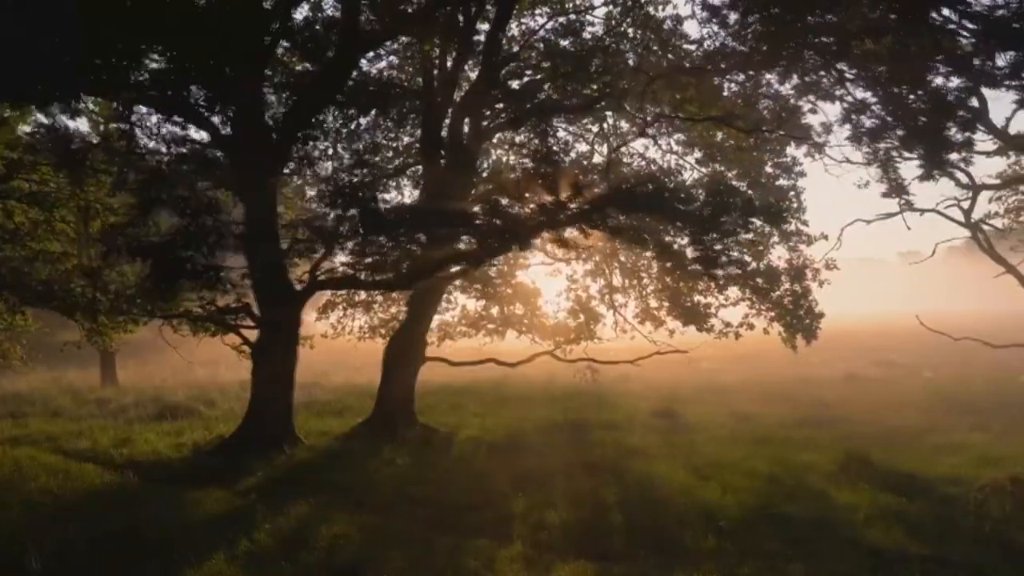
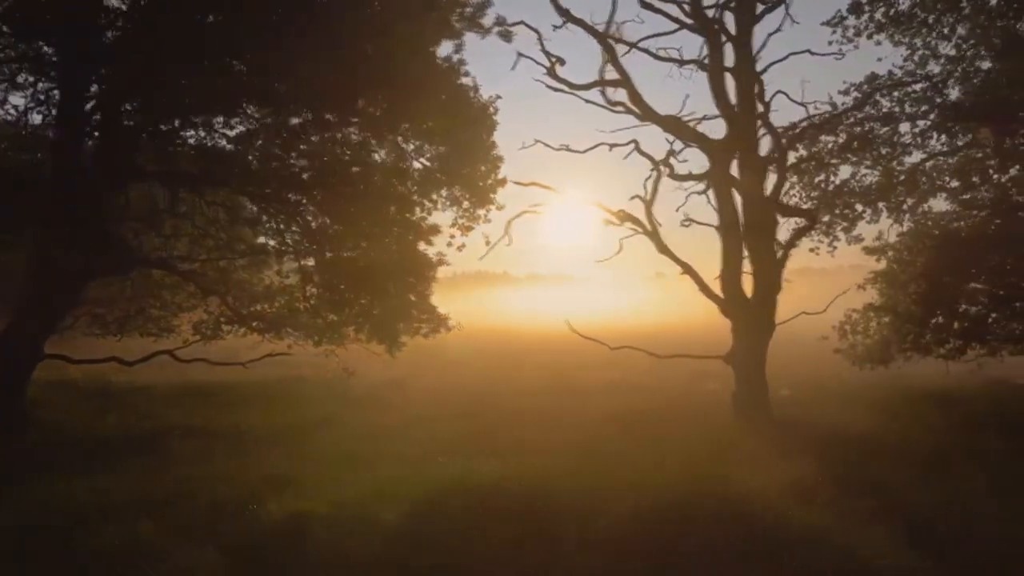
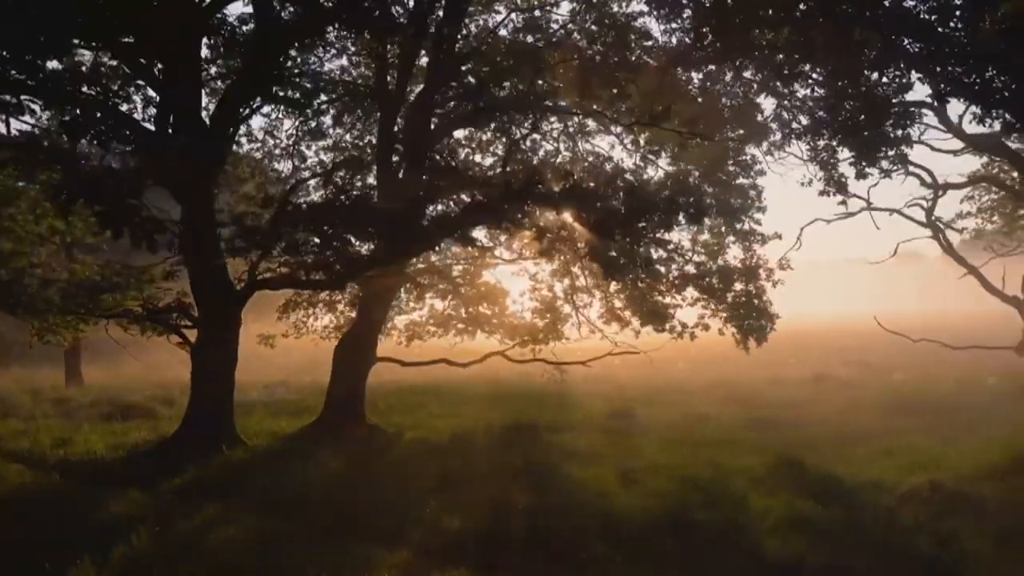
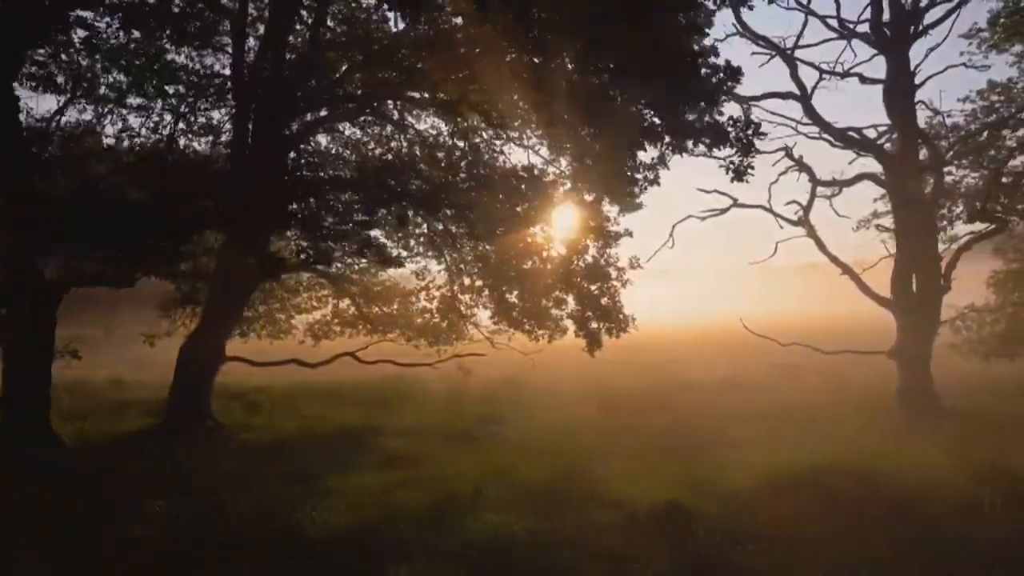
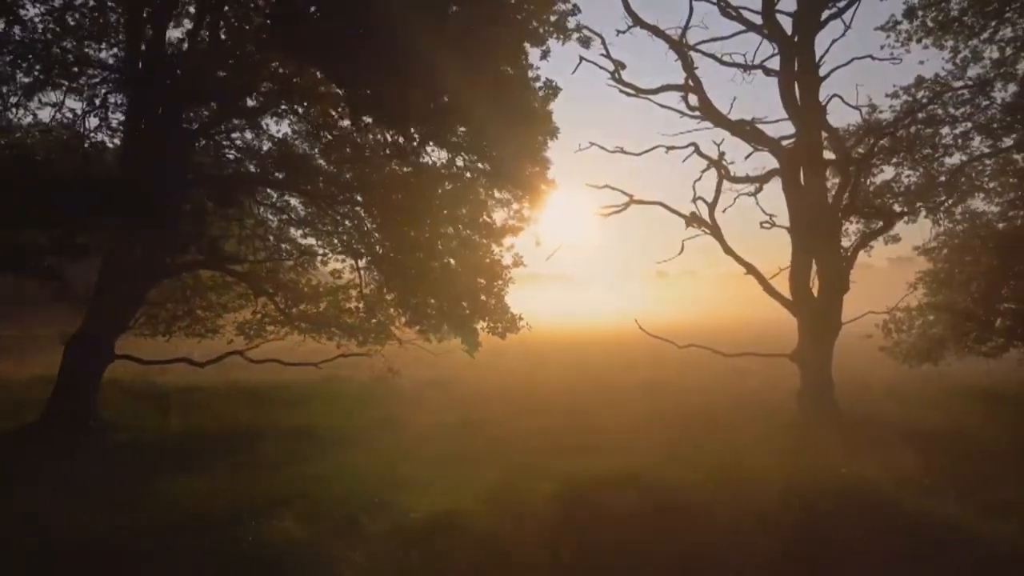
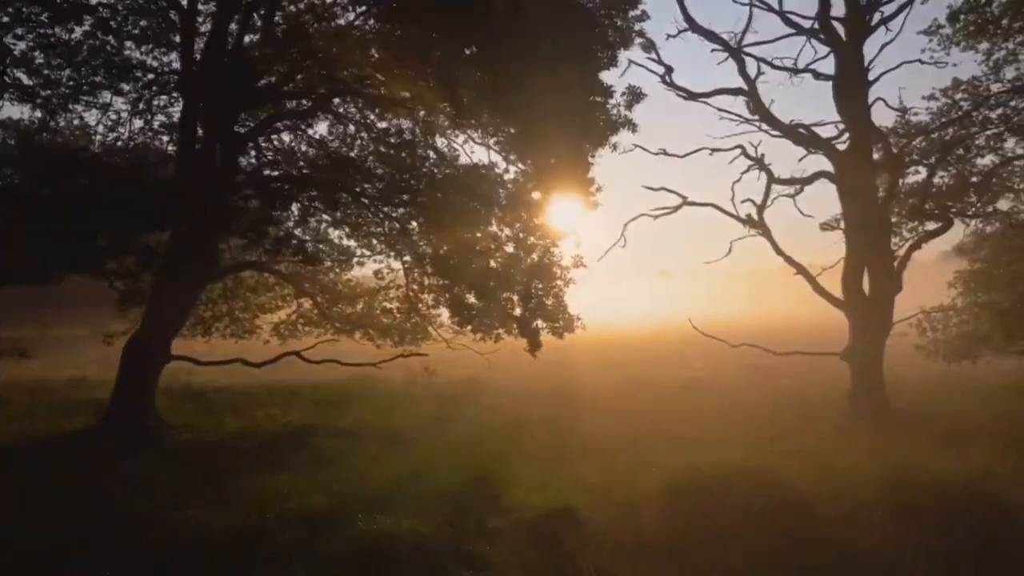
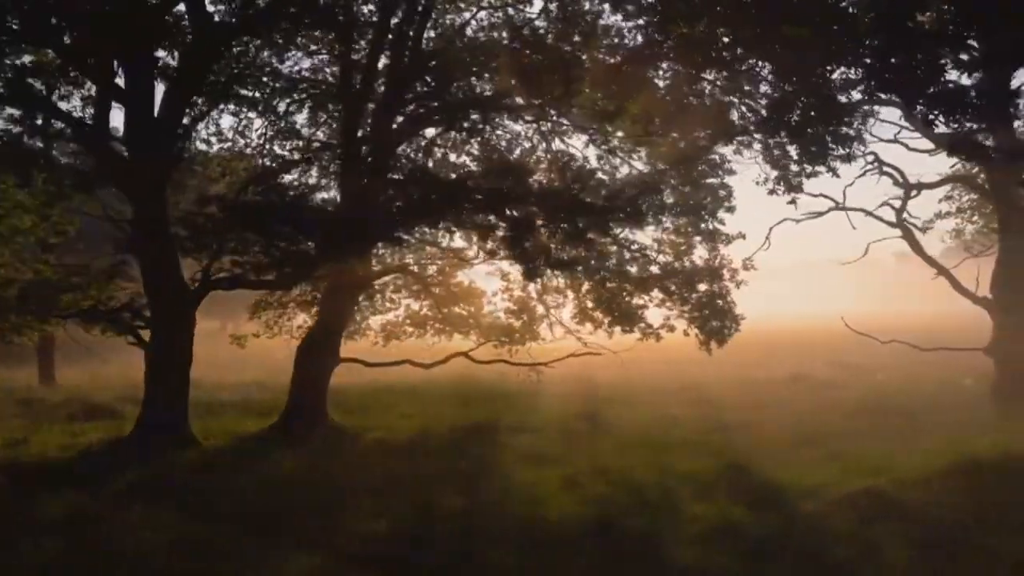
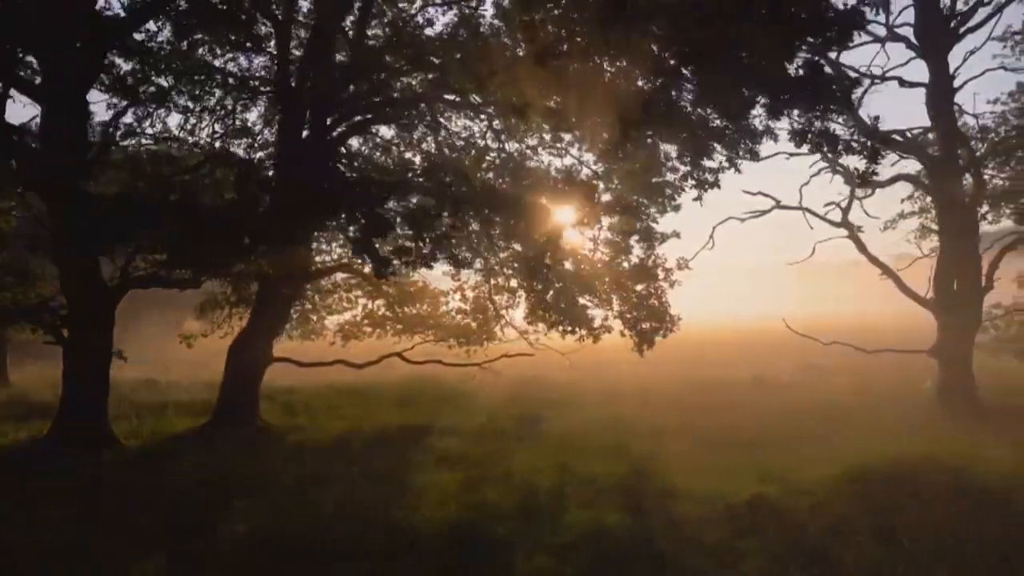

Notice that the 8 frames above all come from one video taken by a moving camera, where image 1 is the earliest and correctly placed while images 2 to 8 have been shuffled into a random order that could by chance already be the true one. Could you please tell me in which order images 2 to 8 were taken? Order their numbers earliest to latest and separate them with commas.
3, 7, 8, 4, 6, 5, 2
